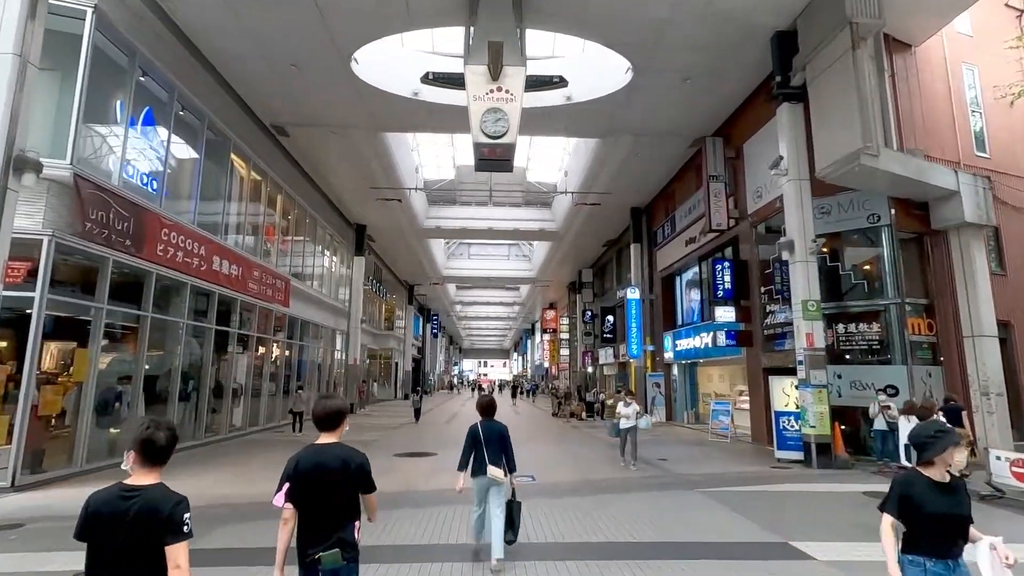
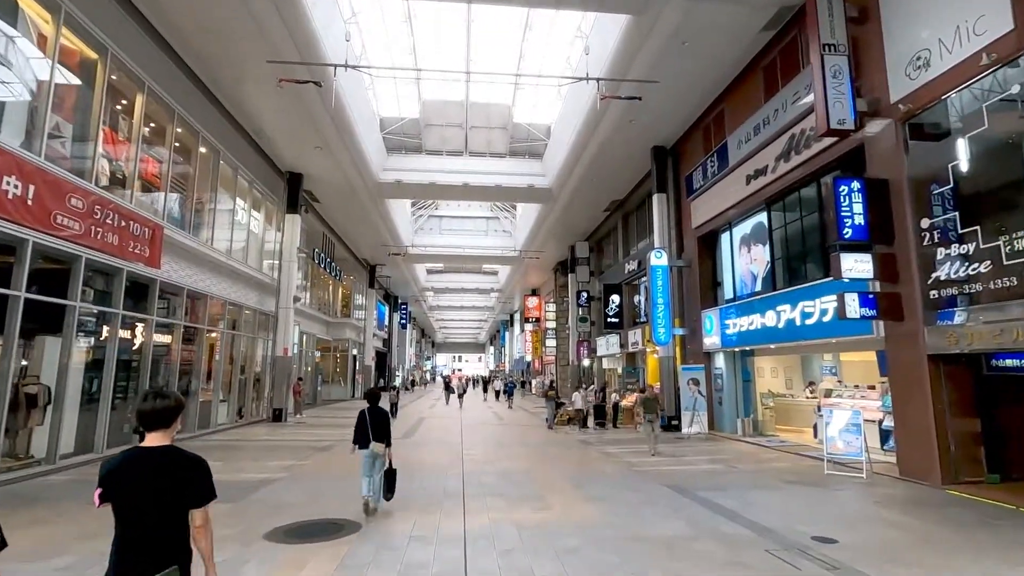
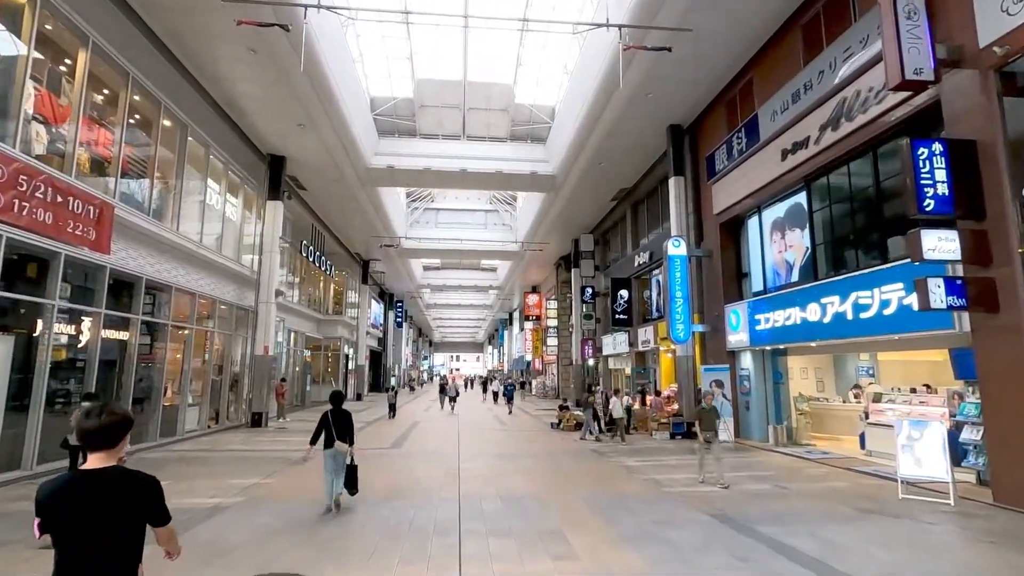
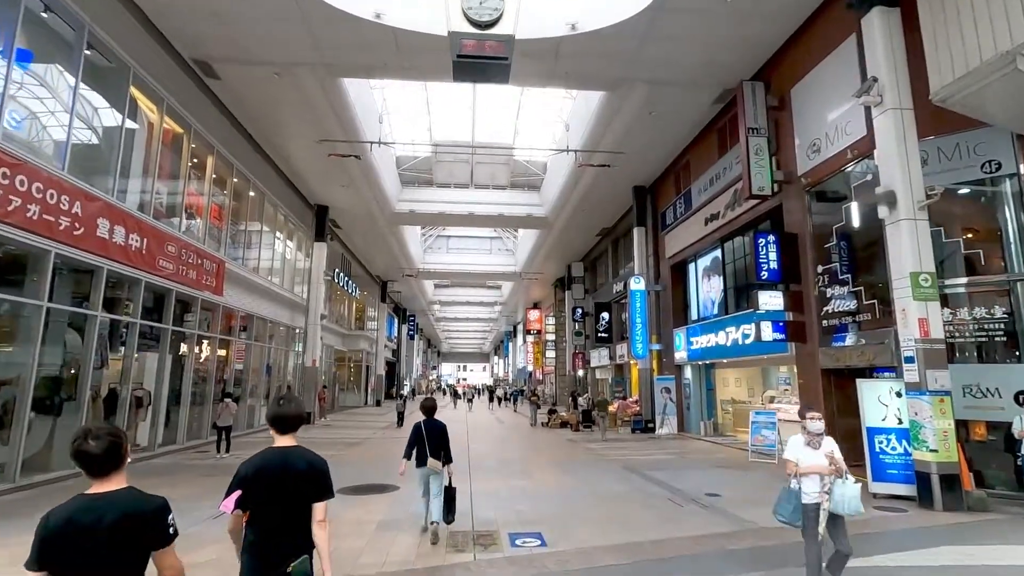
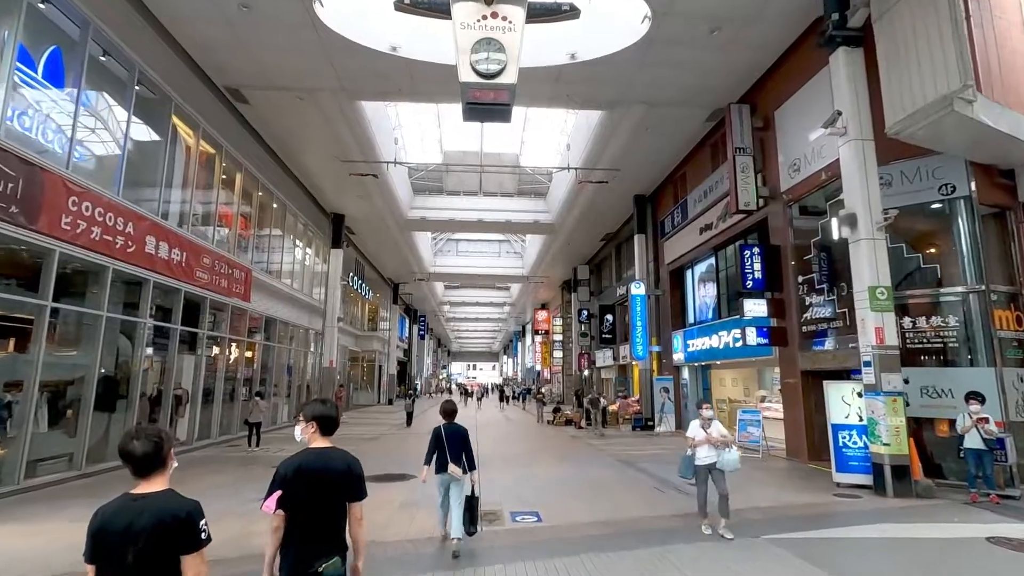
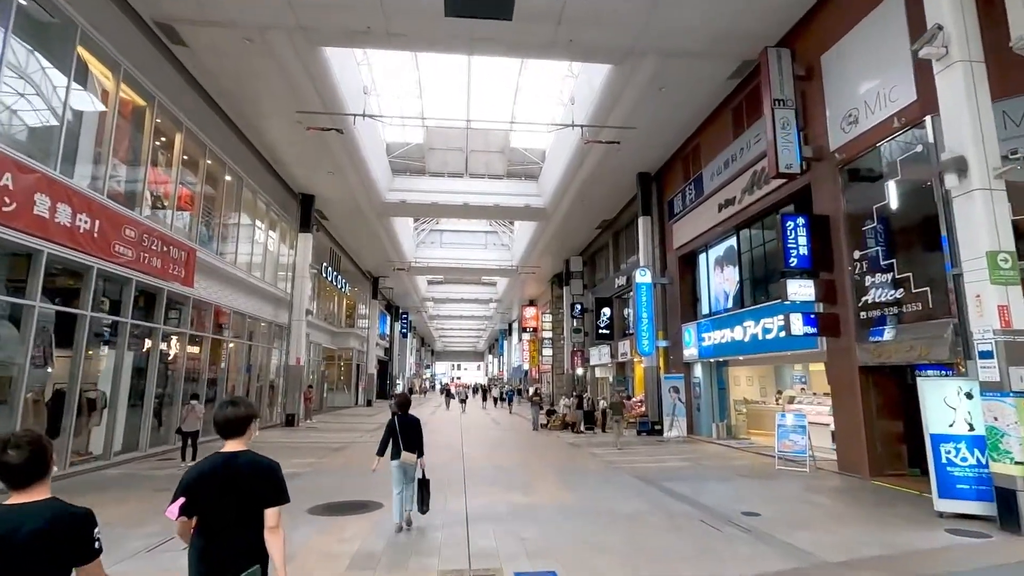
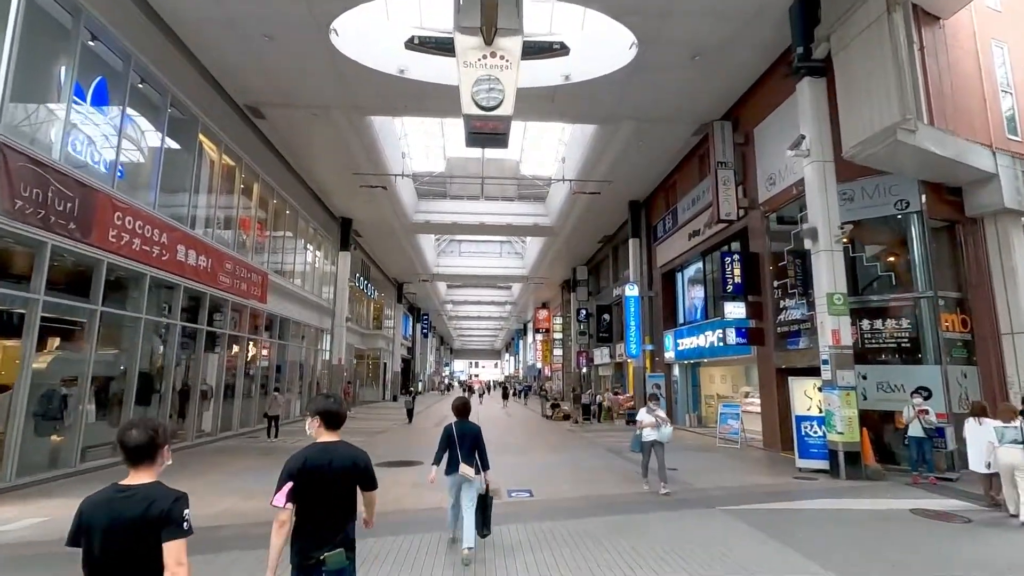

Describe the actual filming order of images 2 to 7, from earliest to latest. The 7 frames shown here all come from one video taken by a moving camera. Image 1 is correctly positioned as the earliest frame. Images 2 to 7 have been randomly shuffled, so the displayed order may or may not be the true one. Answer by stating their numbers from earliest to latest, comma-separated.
7, 5, 4, 6, 2, 3
